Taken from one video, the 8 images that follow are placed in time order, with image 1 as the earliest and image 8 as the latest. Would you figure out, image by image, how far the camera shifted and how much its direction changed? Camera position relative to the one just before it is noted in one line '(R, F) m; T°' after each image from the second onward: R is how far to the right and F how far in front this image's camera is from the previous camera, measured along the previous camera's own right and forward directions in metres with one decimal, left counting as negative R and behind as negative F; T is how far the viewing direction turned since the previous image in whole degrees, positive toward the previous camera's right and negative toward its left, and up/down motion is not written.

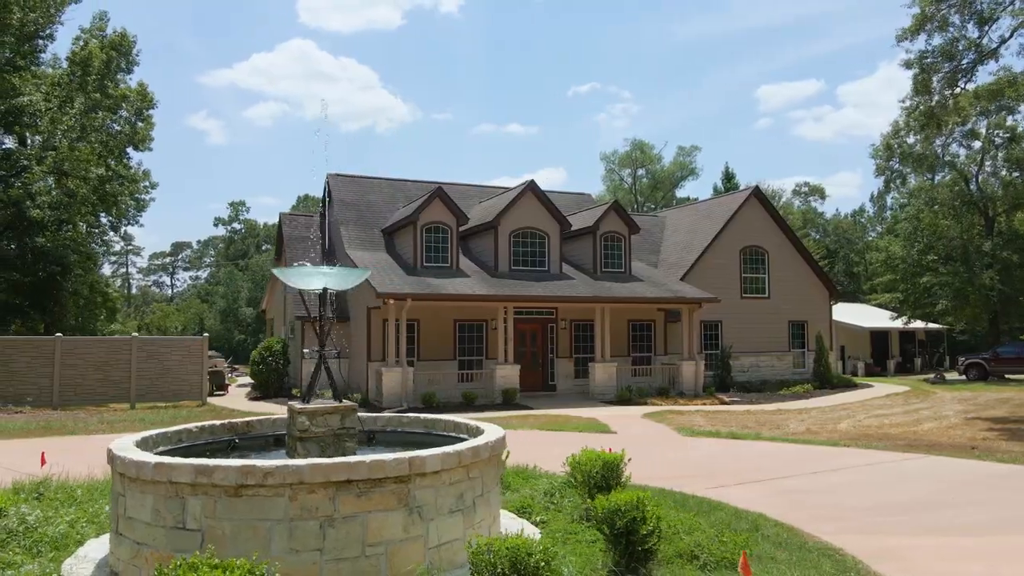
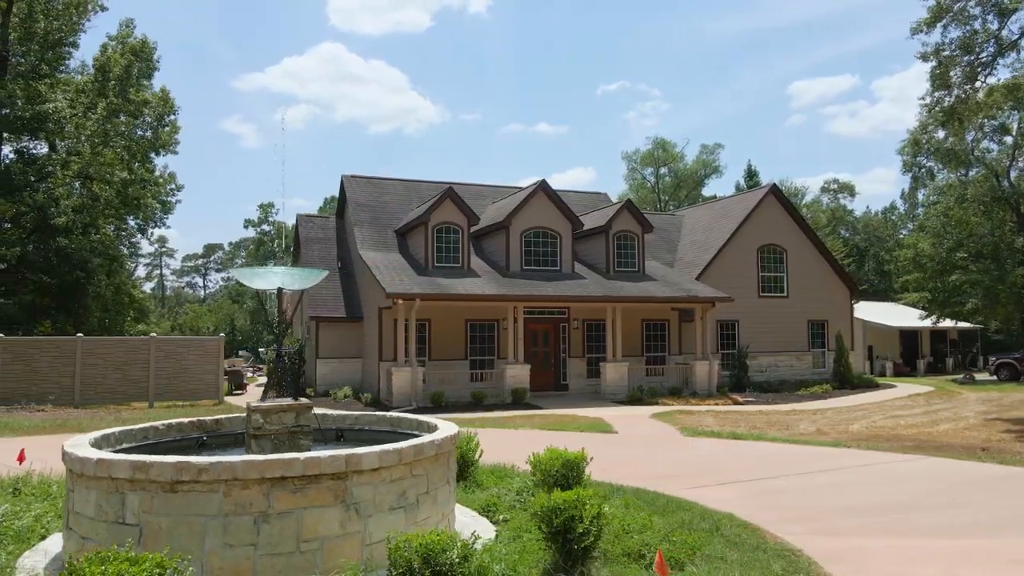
(+0.5, 0.0) m; -2°
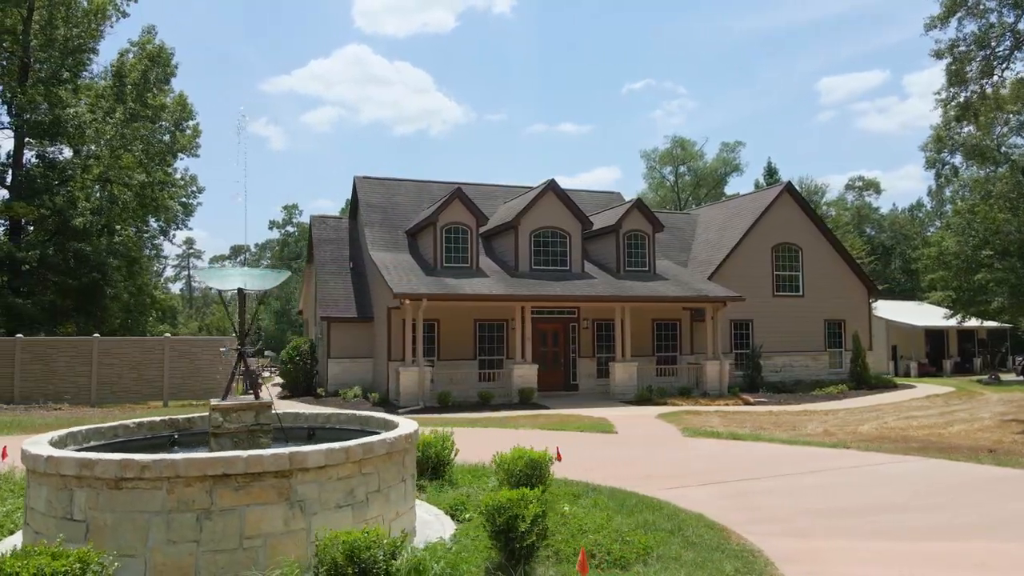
(+0.5, 0.0) m; -2°
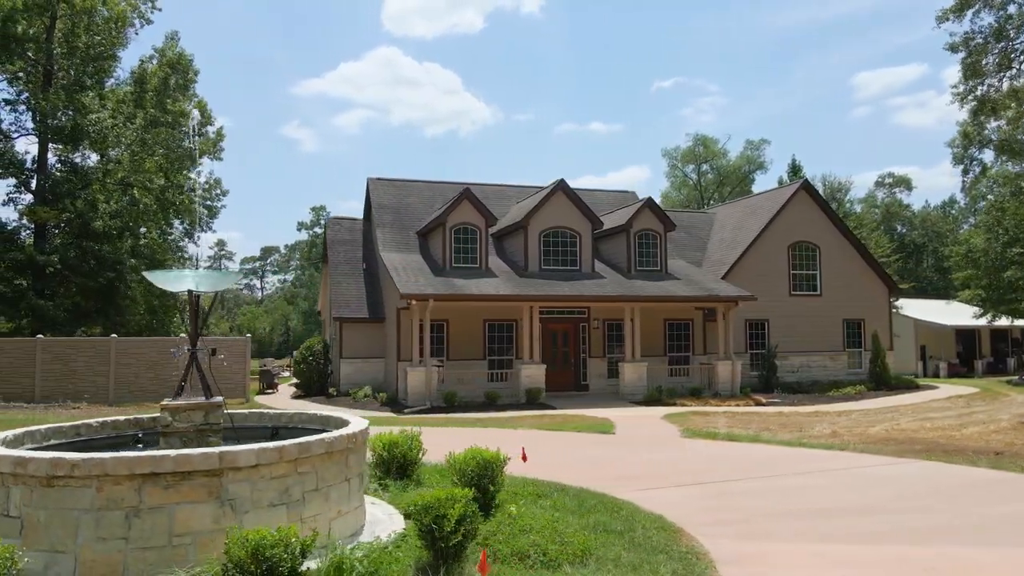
(+0.6, 0.0) m; -2°
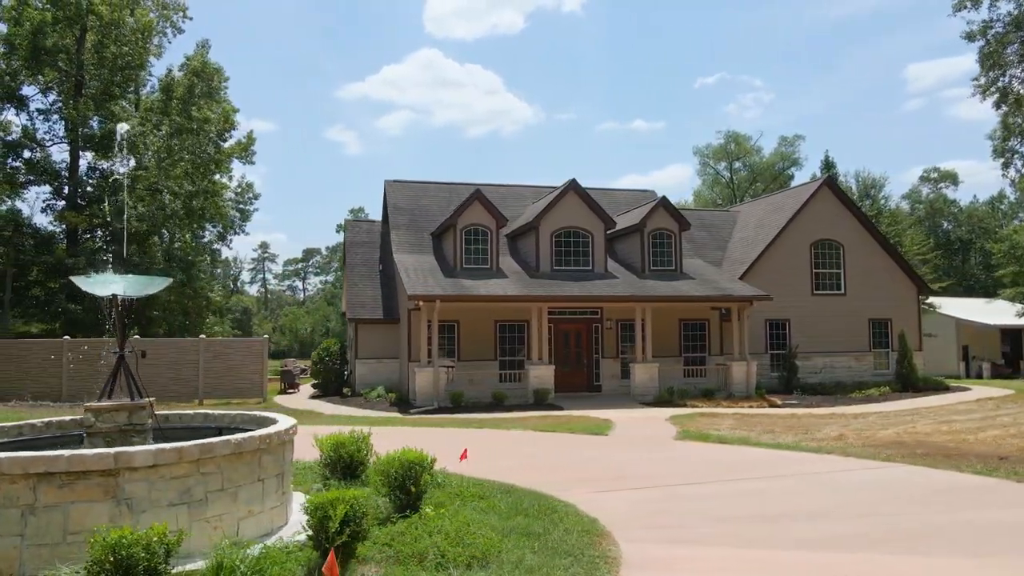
(+0.9, 0.0) m; -3°
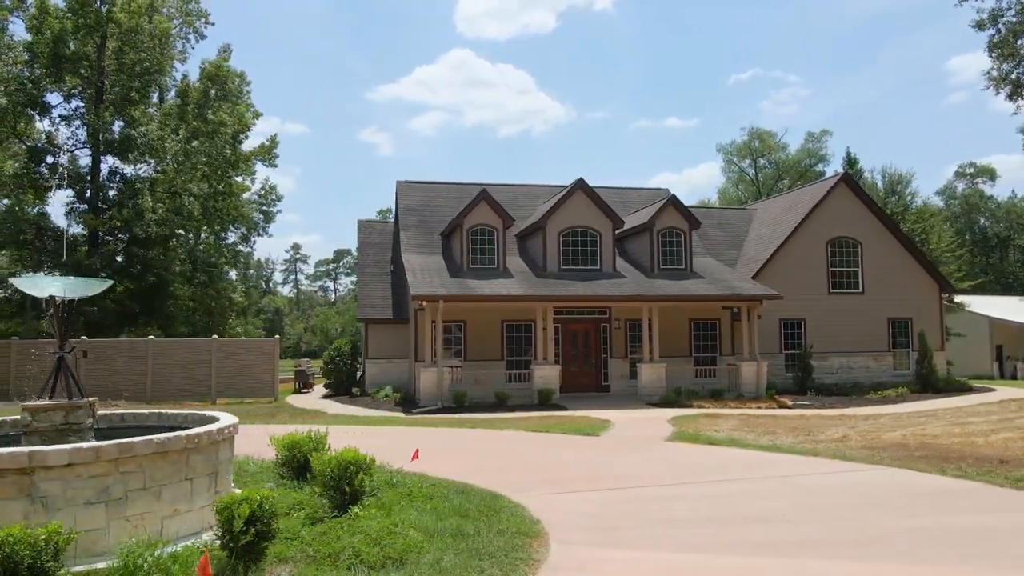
(+0.8, +0.1) m; -2°
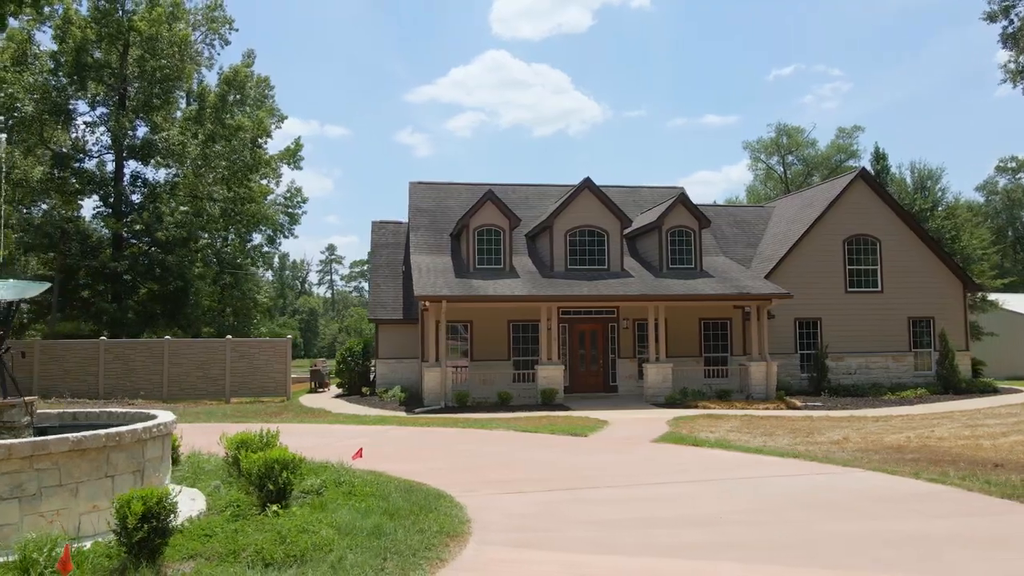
(+0.9, 0.0) m; -3°
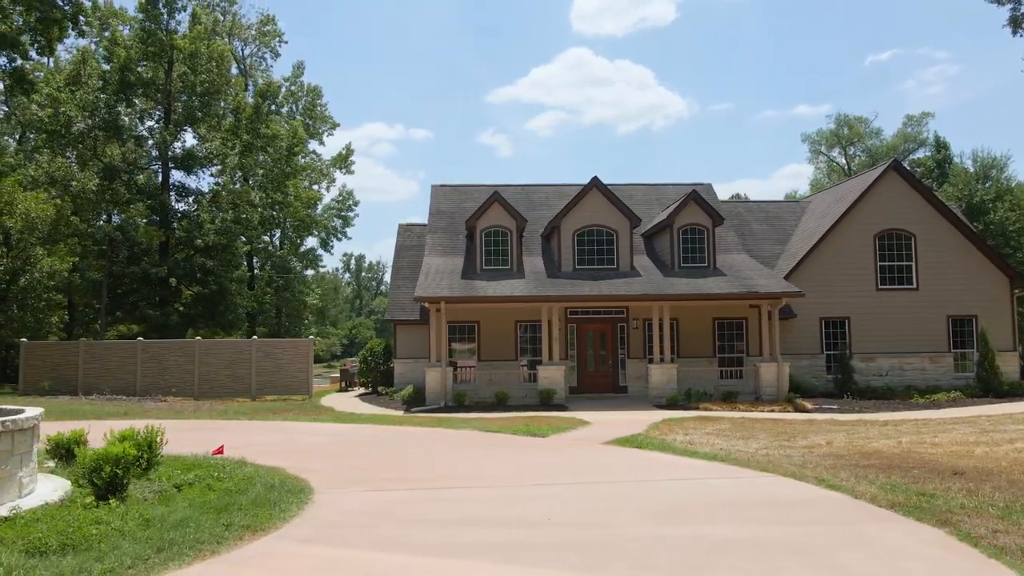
(+2.3, 0.0) m; -6°
